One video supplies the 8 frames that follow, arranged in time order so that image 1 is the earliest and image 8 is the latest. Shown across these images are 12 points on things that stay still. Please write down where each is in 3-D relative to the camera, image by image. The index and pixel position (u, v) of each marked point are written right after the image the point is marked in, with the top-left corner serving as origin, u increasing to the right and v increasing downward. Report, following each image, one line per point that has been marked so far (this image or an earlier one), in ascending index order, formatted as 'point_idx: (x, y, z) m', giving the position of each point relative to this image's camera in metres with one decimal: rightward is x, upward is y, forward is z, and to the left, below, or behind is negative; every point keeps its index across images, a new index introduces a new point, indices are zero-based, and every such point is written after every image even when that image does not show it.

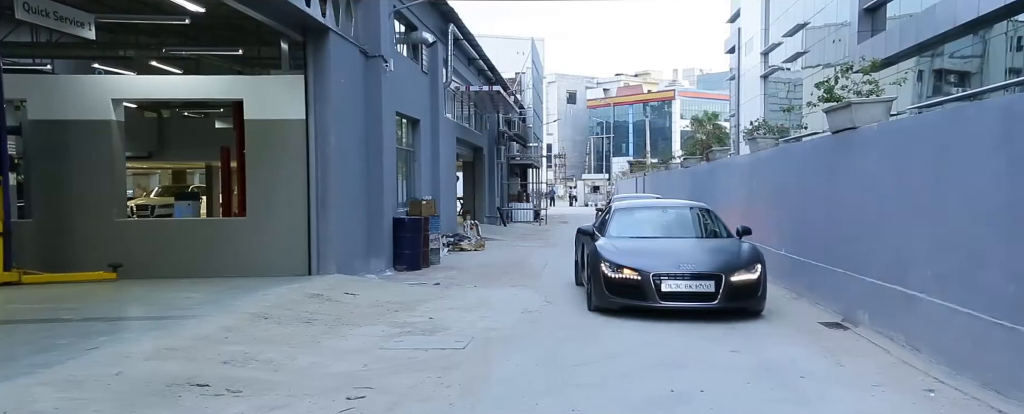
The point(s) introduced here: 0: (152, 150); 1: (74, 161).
0: (-7.4, +1.2, +15.6) m
1: (-6.5, +0.6, +10.9) m
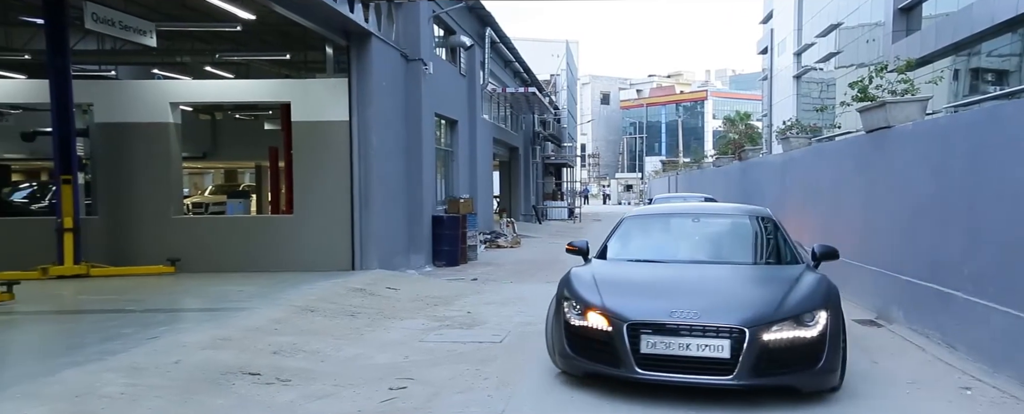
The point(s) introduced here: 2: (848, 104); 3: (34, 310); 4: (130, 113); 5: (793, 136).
0: (-6.6, +1.2, +16.2) m
1: (-6.0, +0.7, +11.5) m
2: (+5.8, +1.8, +12.2) m
3: (-5.7, -1.2, +8.5) m
4: (-6.0, +1.5, +11.5) m
5: (+5.8, +1.5, +14.7) m
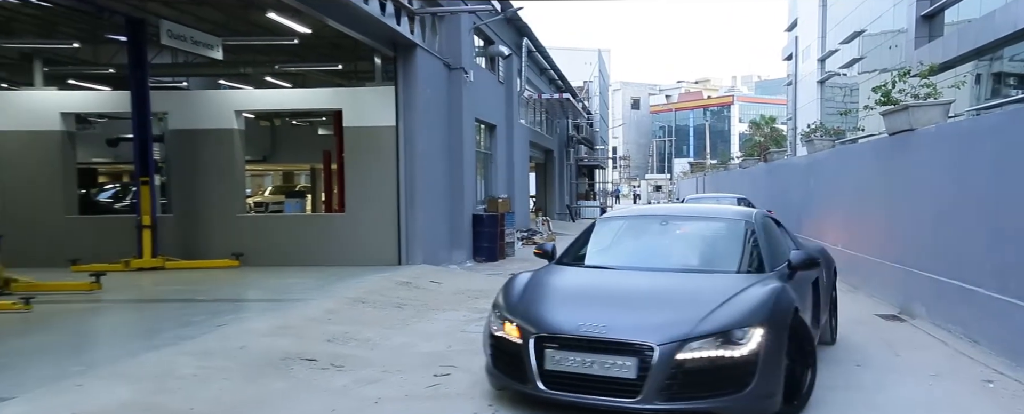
0: (-5.8, +1.3, +17.1) m
1: (-5.4, +0.7, +12.4) m
2: (+6.4, +1.8, +12.6) m
3: (-5.2, -1.2, +9.4) m
4: (-5.4, +1.5, +12.4) m
5: (+6.5, +1.5, +15.1) m
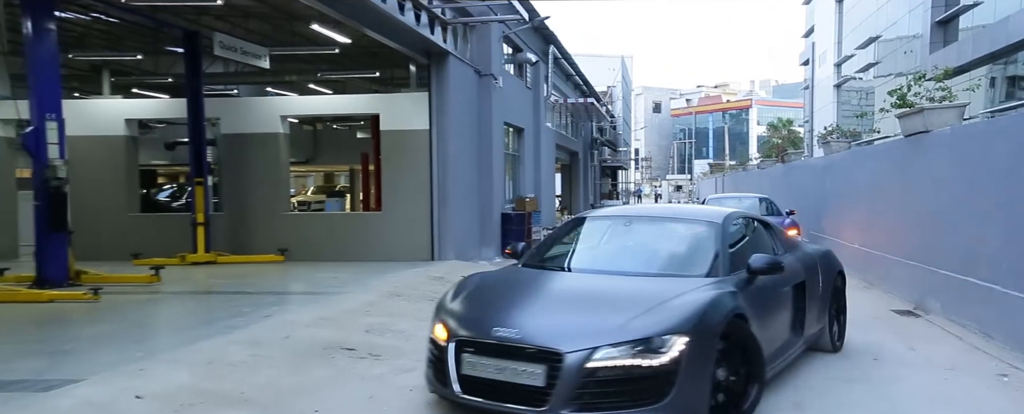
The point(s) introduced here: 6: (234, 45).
0: (-5.2, +1.3, +17.9) m
1: (-4.9, +0.7, +13.2) m
2: (+6.9, +1.8, +13.0) m
3: (-4.8, -1.2, +10.2) m
4: (-4.9, +1.5, +13.2) m
5: (+7.0, +1.5, +15.5) m
6: (-4.0, +2.4, +10.3) m
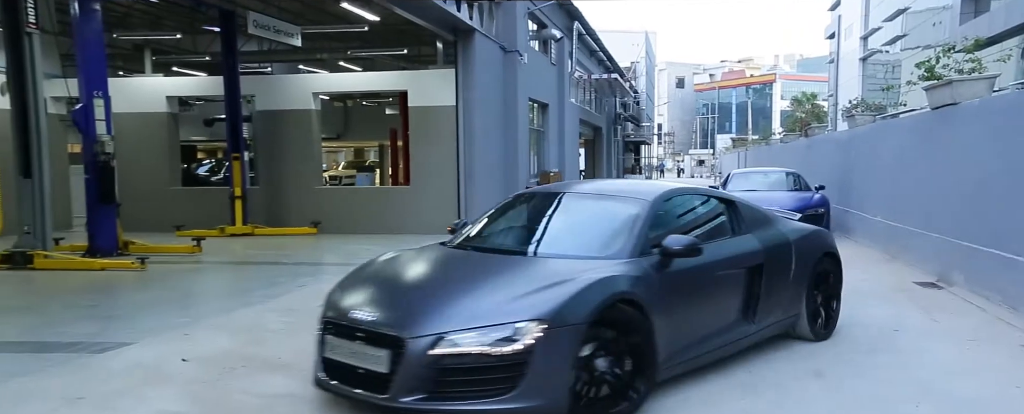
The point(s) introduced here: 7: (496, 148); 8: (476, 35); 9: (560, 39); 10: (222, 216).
0: (-4.5, +1.9, +18.3) m
1: (-4.4, +1.2, +13.6) m
2: (+7.4, +2.2, +12.9) m
3: (-4.5, -0.8, +10.7) m
4: (-4.4, +2.0, +13.6) m
5: (+7.6, +2.0, +15.5) m
6: (-3.7, +2.8, +10.7) m
7: (-0.3, +1.1, +13.7) m
8: (-0.6, +3.1, +12.7) m
9: (+1.2, +4.2, +17.8) m
10: (-5.7, -0.2, +13.7) m
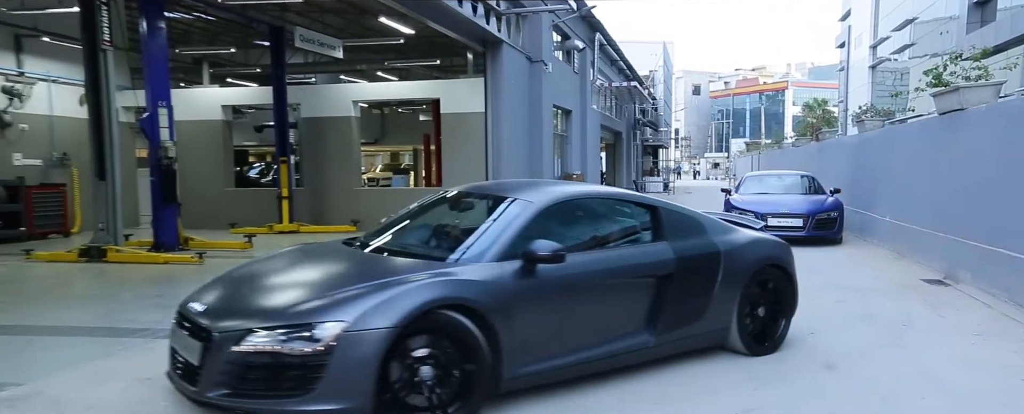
0: (-3.9, +1.9, +19.2) m
1: (-3.9, +1.2, +14.5) m
2: (+7.8, +2.2, +13.5) m
3: (-4.1, -0.8, +11.6) m
4: (-3.9, +2.0, +14.5) m
5: (+8.2, +2.0, +16.0) m
6: (-3.3, +2.8, +11.6) m
7: (+0.2, +1.1, +14.5) m
8: (-0.2, +3.1, +13.5) m
9: (+1.8, +4.2, +18.5) m
10: (-5.2, -0.2, +14.7) m
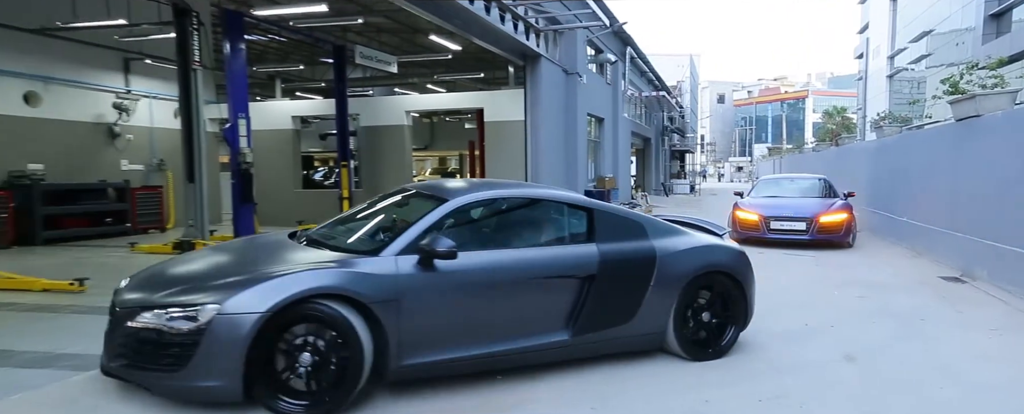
0: (-2.8, +1.9, +20.6) m
1: (-3.1, +1.2, +15.9) m
2: (+8.6, +2.2, +14.2) m
3: (-3.4, -0.8, +13.0) m
4: (-3.1, +2.0, +15.9) m
5: (+9.1, +2.0, +16.7) m
6: (-2.6, +2.8, +12.9) m
7: (+1.0, +1.1, +15.7) m
8: (+0.6, +3.1, +14.6) m
9: (+2.9, +4.2, +19.6) m
10: (-4.3, -0.2, +16.1) m
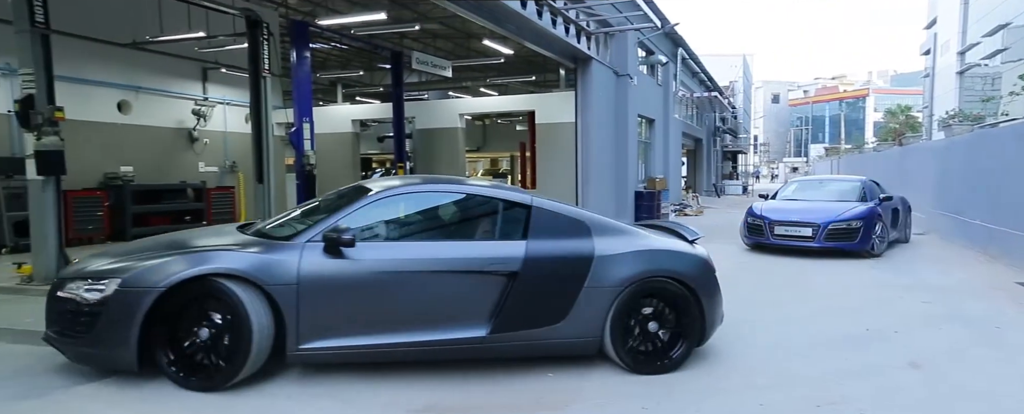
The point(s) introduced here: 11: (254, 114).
0: (-0.9, +2.0, +21.2) m
1: (-1.8, +1.3, +16.6) m
2: (+9.6, +2.1, +13.5) m
3: (-2.5, -0.8, +13.7) m
4: (-1.8, +2.1, +16.5) m
5: (+10.4, +2.0, +15.9) m
6: (-1.7, +2.8, +13.5) m
7: (+2.2, +1.1, +15.8) m
8: (+1.7, +3.1, +14.8) m
9: (+4.6, +4.2, +19.5) m
10: (-3.0, -0.1, +16.9) m
11: (-4.5, +1.6, +12.2) m
